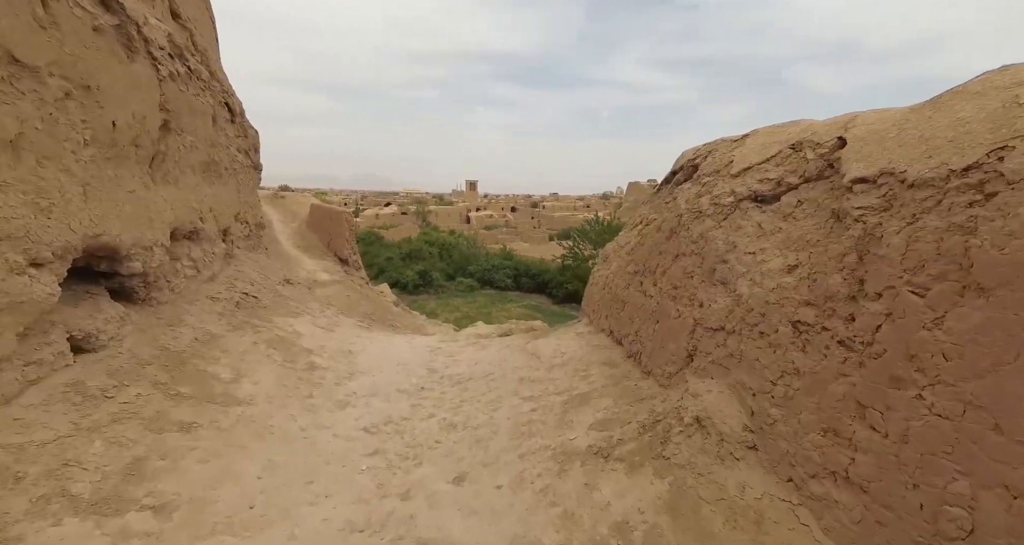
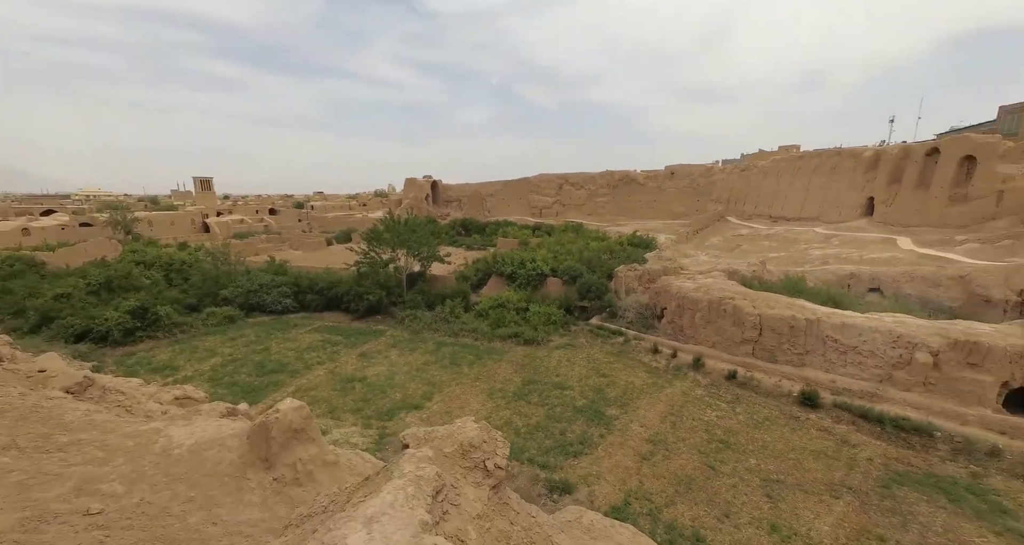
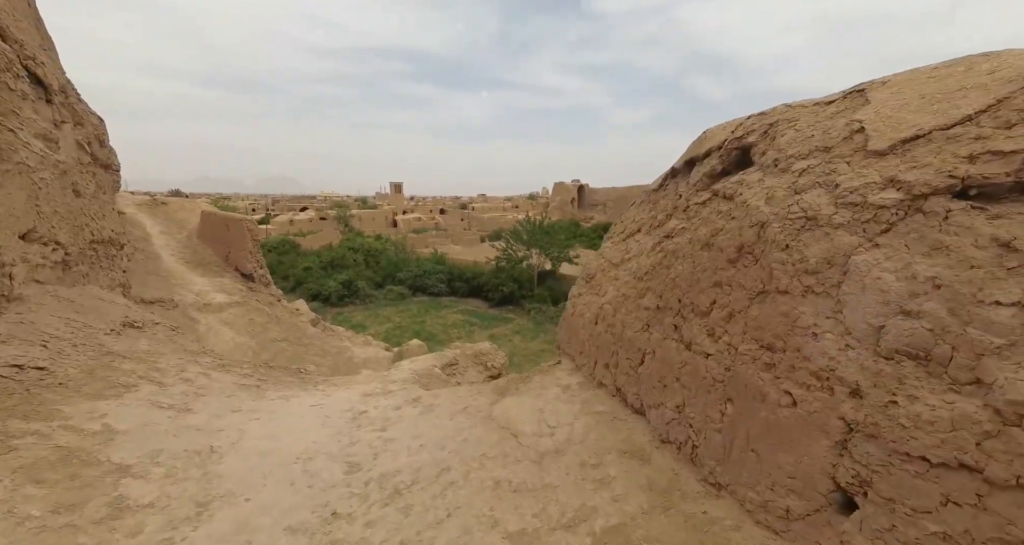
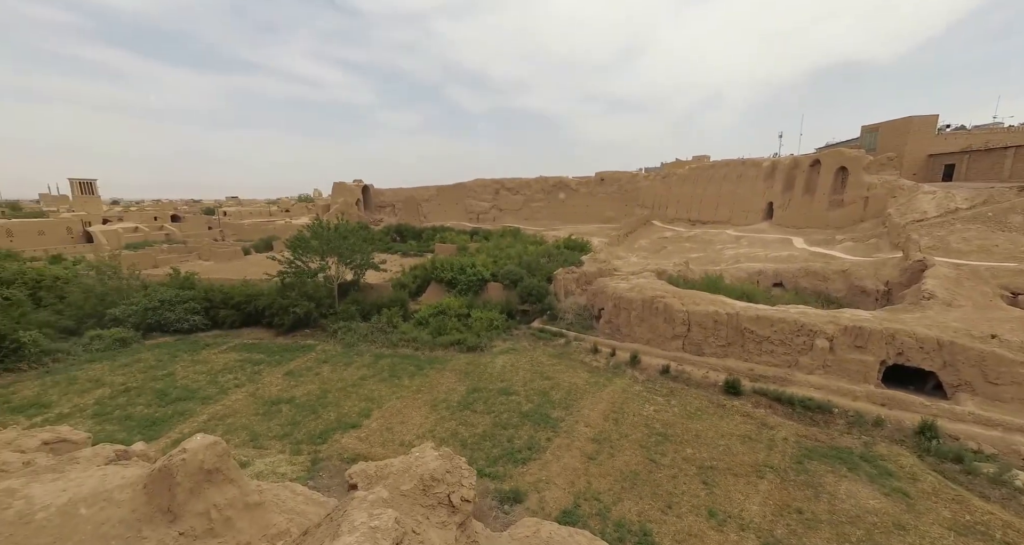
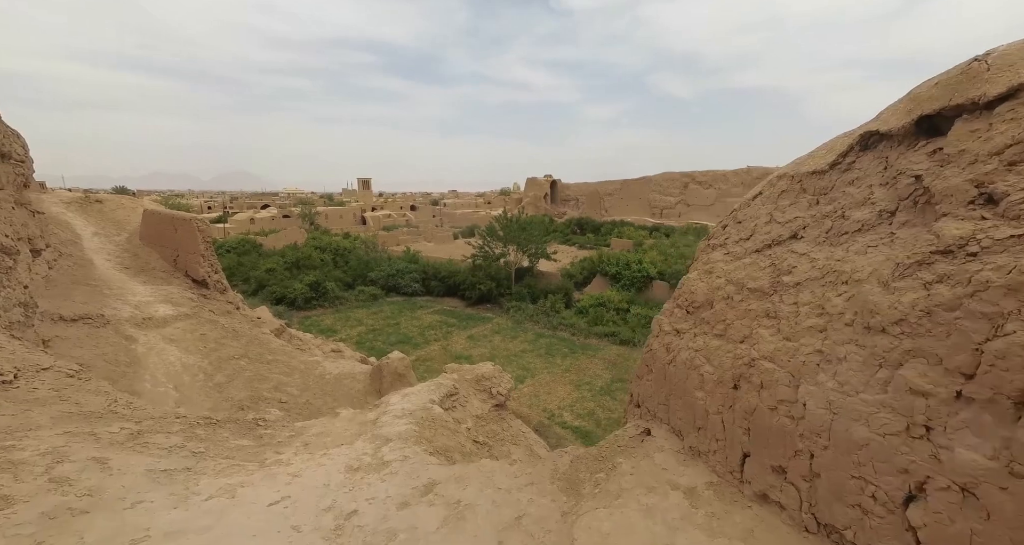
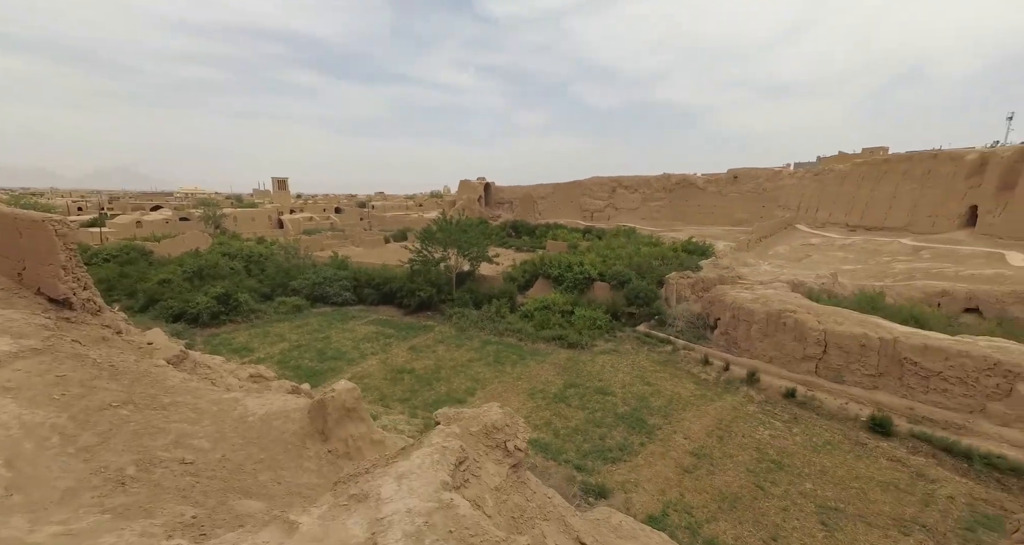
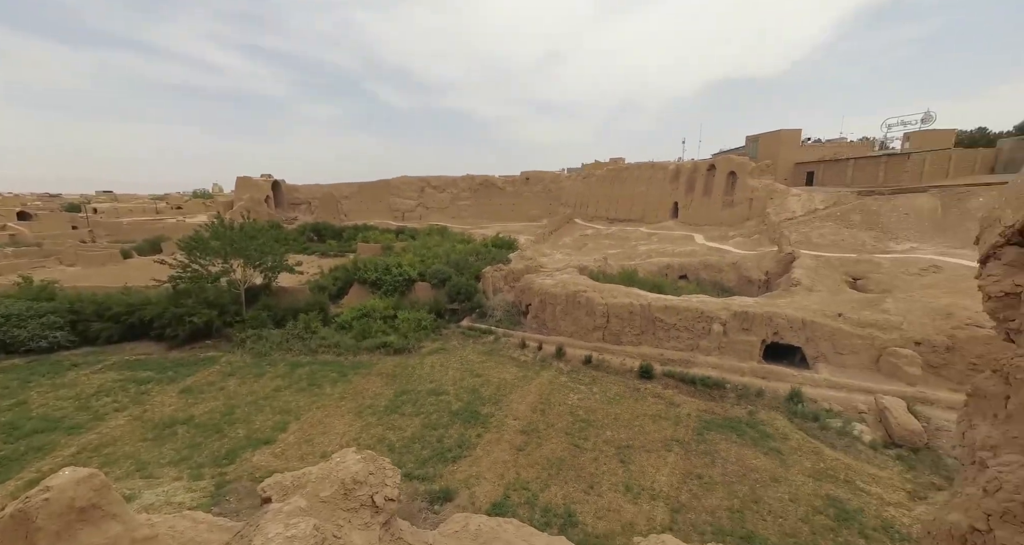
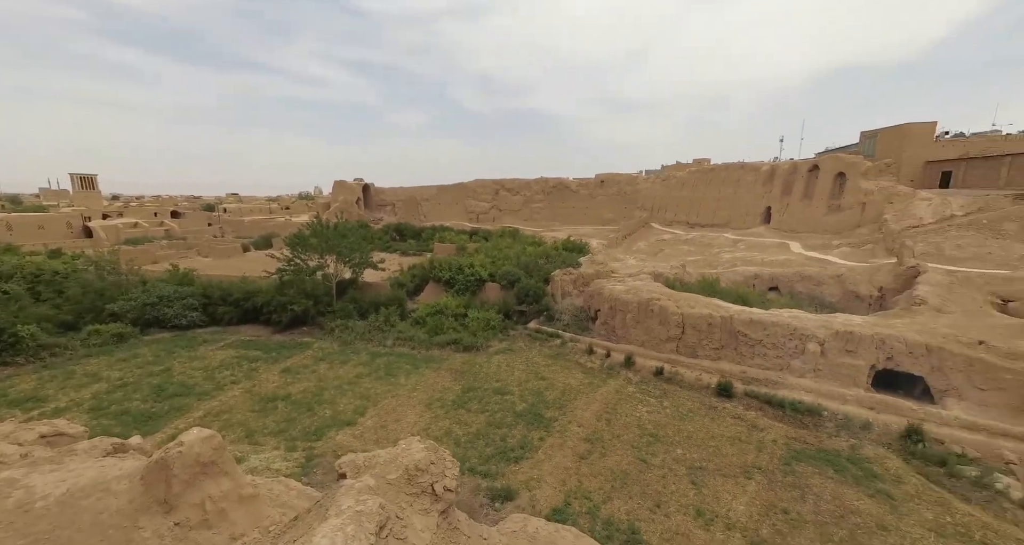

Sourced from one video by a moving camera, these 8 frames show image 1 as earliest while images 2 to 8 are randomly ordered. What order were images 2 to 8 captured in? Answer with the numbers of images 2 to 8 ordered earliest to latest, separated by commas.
3, 5, 6, 2, 8, 7, 4
